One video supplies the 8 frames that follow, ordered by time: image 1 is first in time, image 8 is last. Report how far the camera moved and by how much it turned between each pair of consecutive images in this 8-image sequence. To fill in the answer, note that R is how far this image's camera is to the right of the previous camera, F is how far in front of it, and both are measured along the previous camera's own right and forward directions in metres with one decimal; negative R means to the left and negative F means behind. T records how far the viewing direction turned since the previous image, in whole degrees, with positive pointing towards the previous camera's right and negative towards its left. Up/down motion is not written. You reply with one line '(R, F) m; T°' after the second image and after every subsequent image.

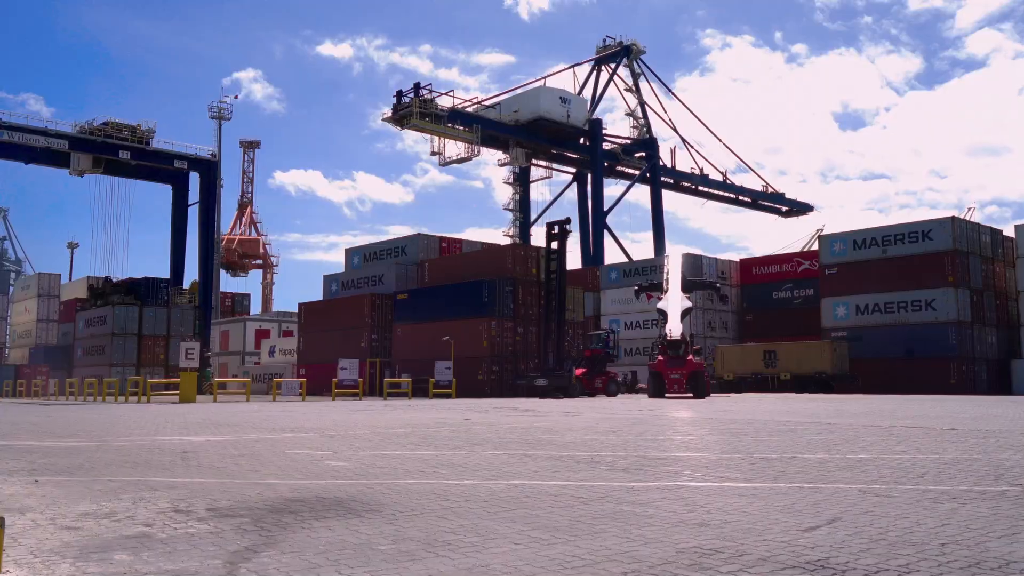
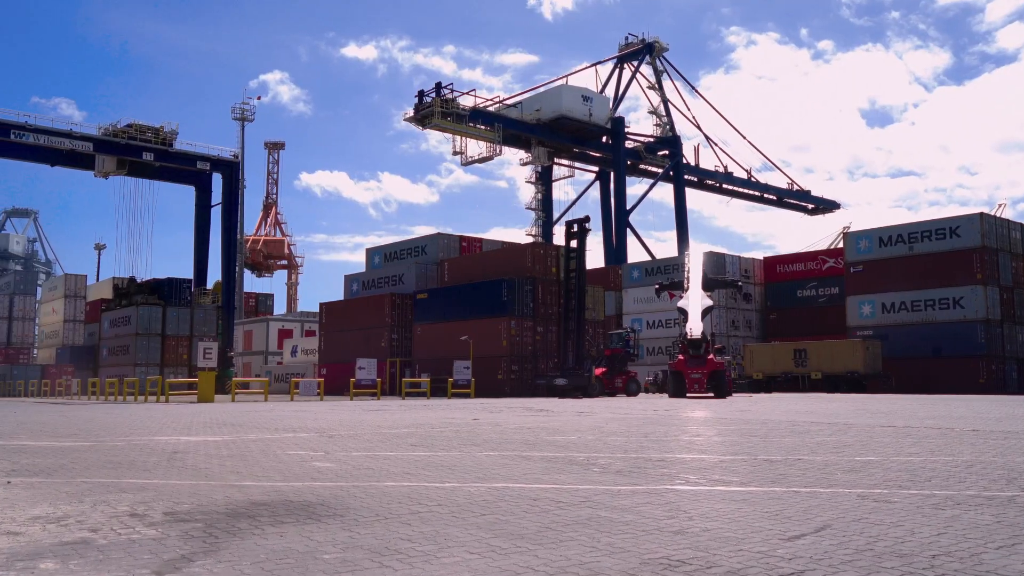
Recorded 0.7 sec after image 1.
(+0.2, +0.2) m; -2°
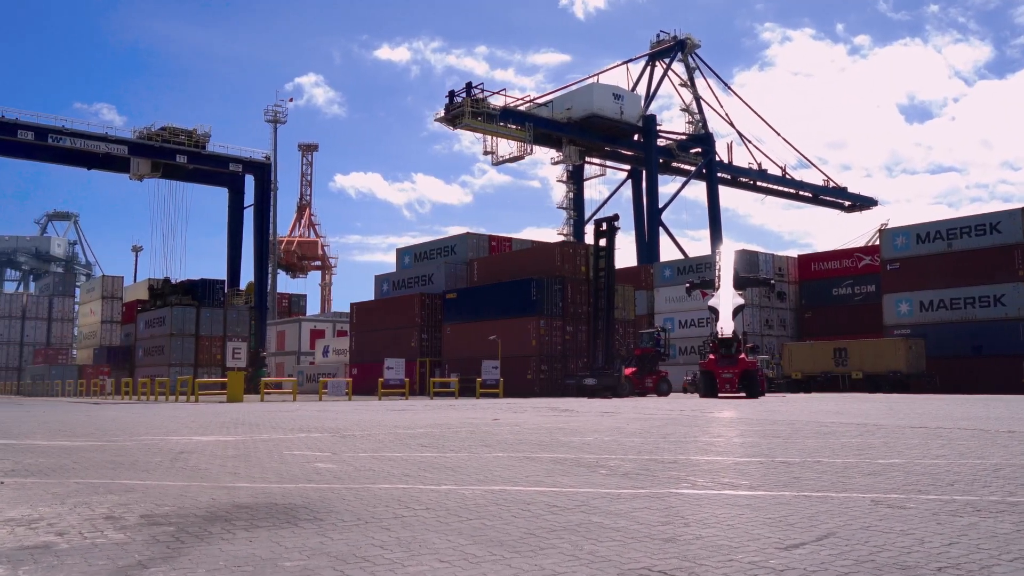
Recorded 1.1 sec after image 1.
(+0.2, +0.2) m; -2°
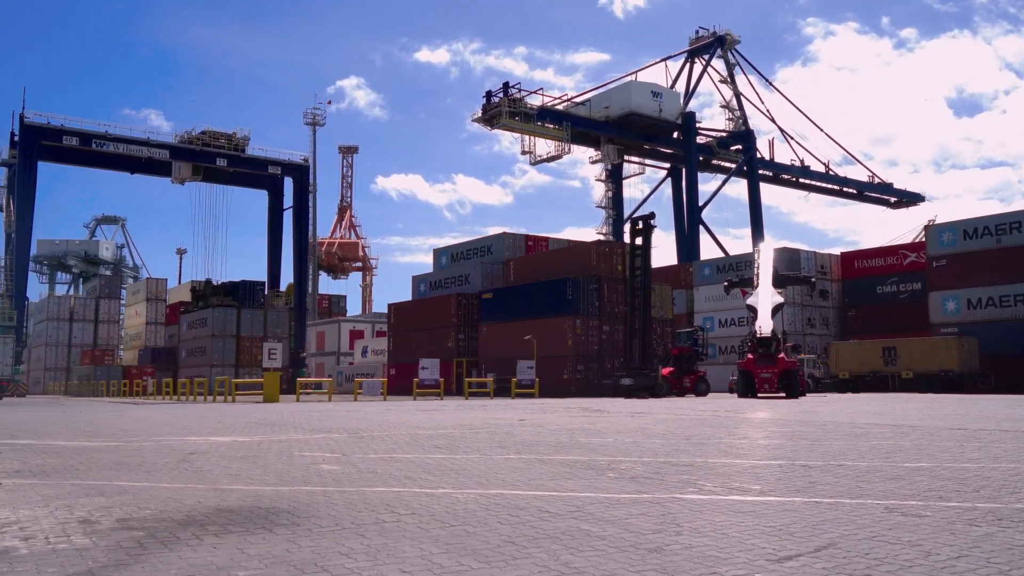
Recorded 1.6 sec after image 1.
(+0.2, +0.1) m; -3°
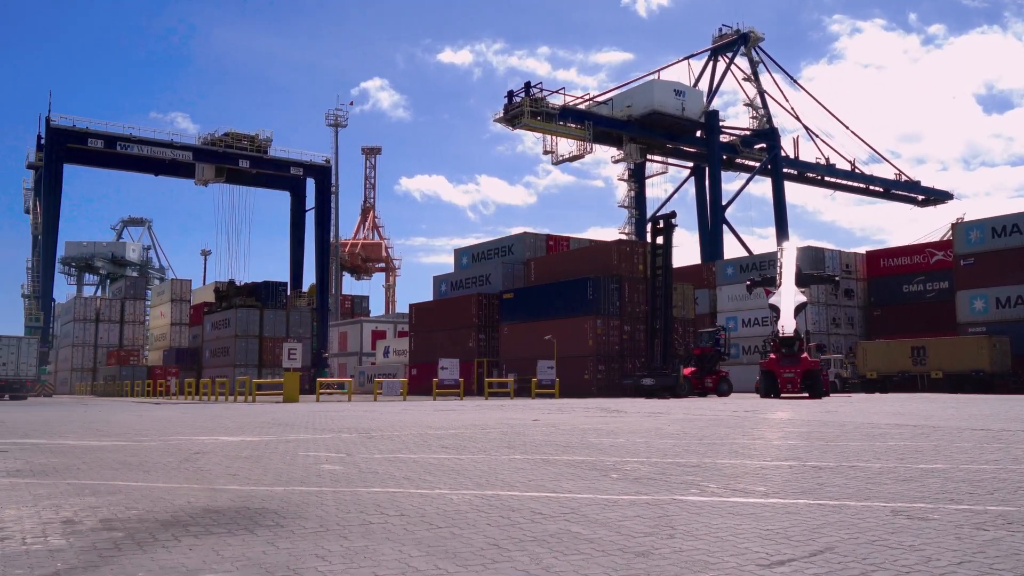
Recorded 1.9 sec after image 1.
(+0.1, +0.1) m; -2°
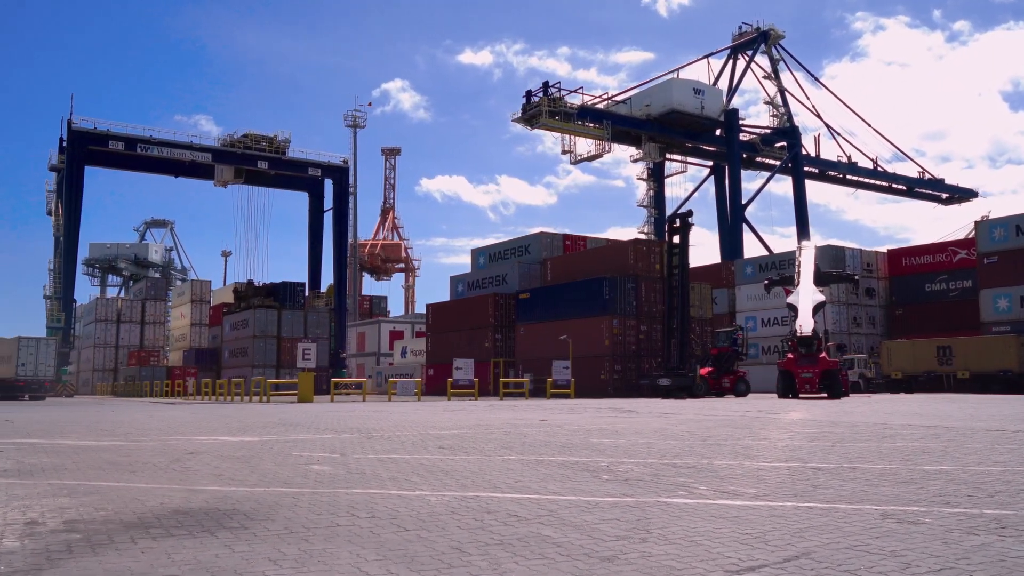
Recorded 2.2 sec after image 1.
(+0.2, +0.1) m; -1°
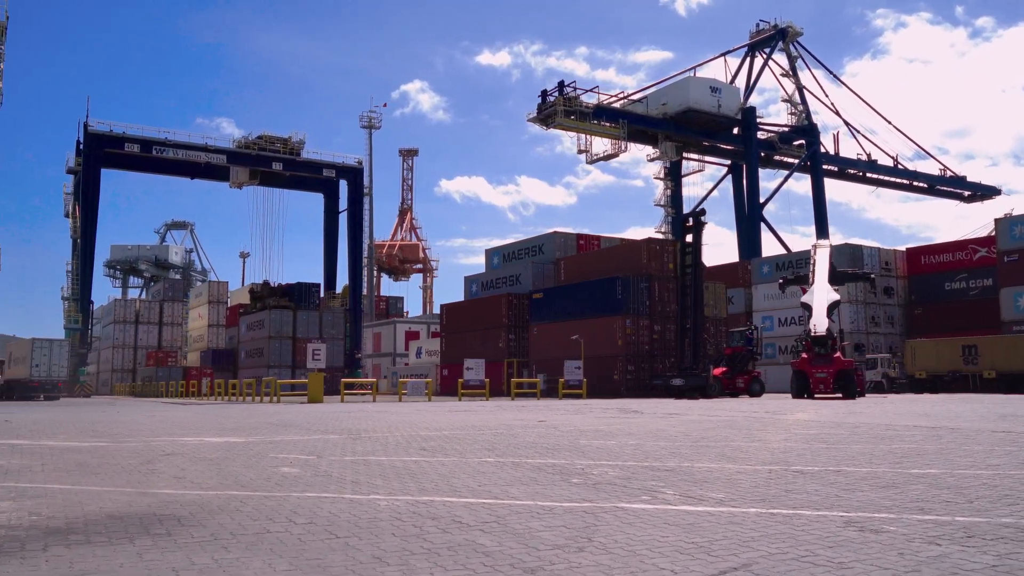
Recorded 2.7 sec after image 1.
(+0.3, +0.1) m; -1°
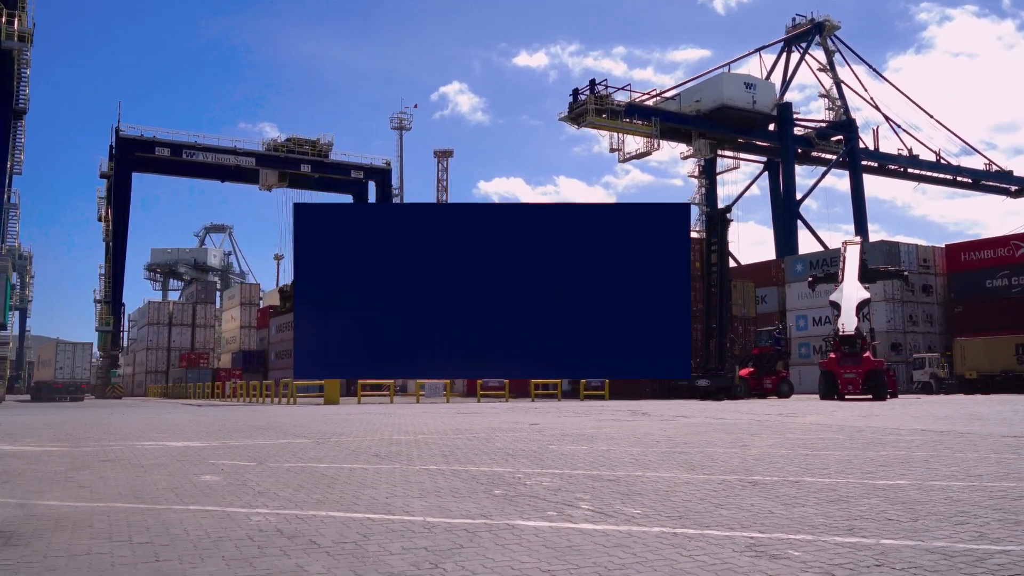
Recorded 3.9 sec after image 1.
(+0.7, +0.4) m; -2°
